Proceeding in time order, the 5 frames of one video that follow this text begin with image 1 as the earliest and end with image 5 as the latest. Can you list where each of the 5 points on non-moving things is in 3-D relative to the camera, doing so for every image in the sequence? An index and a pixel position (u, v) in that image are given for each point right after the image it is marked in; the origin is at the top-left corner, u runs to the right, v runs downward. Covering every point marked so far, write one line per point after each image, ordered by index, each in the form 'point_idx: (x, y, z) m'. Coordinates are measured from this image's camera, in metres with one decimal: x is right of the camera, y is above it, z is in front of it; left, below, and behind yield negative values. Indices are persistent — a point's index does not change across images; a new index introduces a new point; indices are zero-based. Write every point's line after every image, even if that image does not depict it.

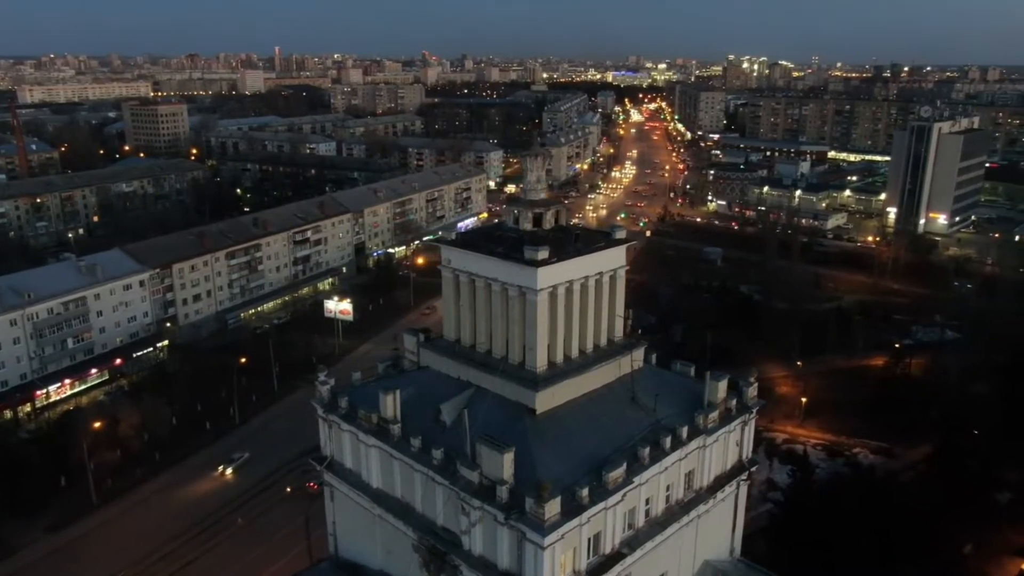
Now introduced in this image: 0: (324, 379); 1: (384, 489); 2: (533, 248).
0: (-2.3, -1.1, +9.8) m
1: (-1.5, -2.3, +9.2) m
2: (+0.2, +0.4, +8.3) m
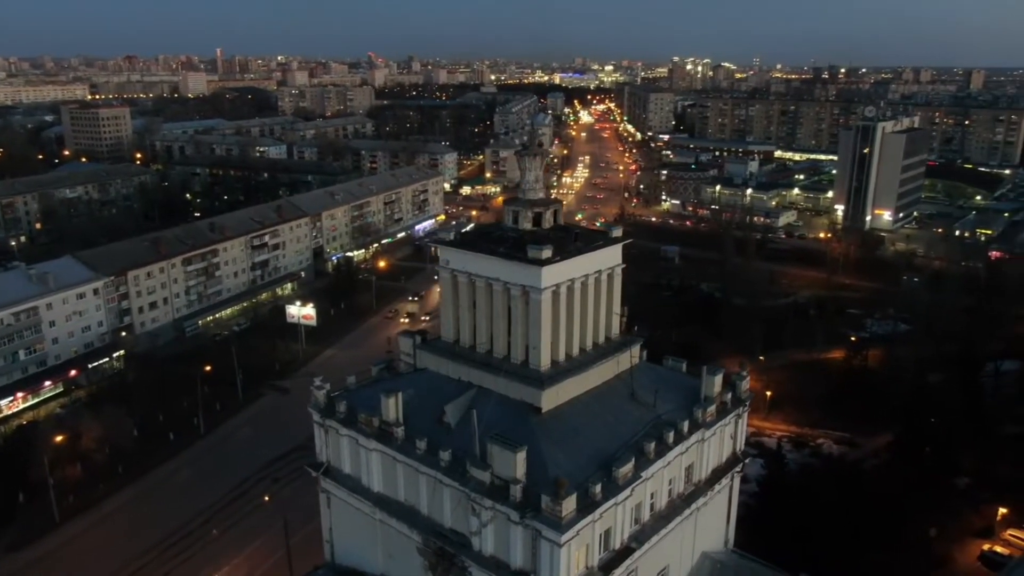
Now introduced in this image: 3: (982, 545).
0: (-2.4, -1.2, +9.7) m
1: (-1.4, -2.3, +9.1) m
2: (+0.3, +0.4, +8.3) m
3: (+10.1, -5.5, +17.1) m
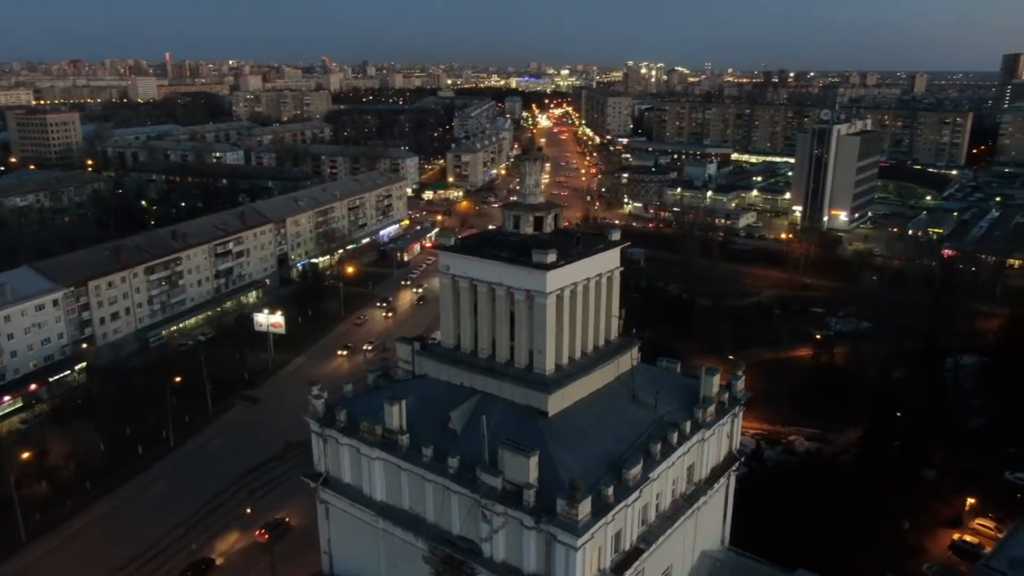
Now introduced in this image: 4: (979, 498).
0: (-2.3, -1.3, +9.5) m
1: (-1.4, -2.4, +9.0) m
2: (+0.3, +0.4, +8.3) m
3: (+9.7, -5.5, +17.6) m
4: (+11.3, -5.1, +19.2) m
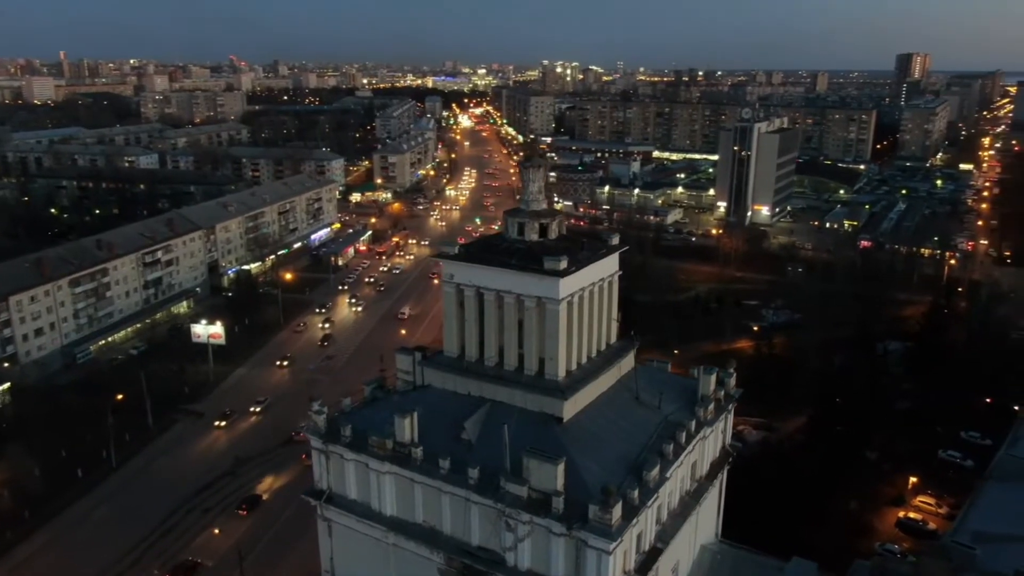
0: (-2.3, -1.4, +9.3) m
1: (-1.2, -2.5, +8.9) m
2: (+0.5, +0.3, +8.3) m
3: (+9.0, -5.3, +18.5) m
4: (+10.4, -4.8, +20.3) m
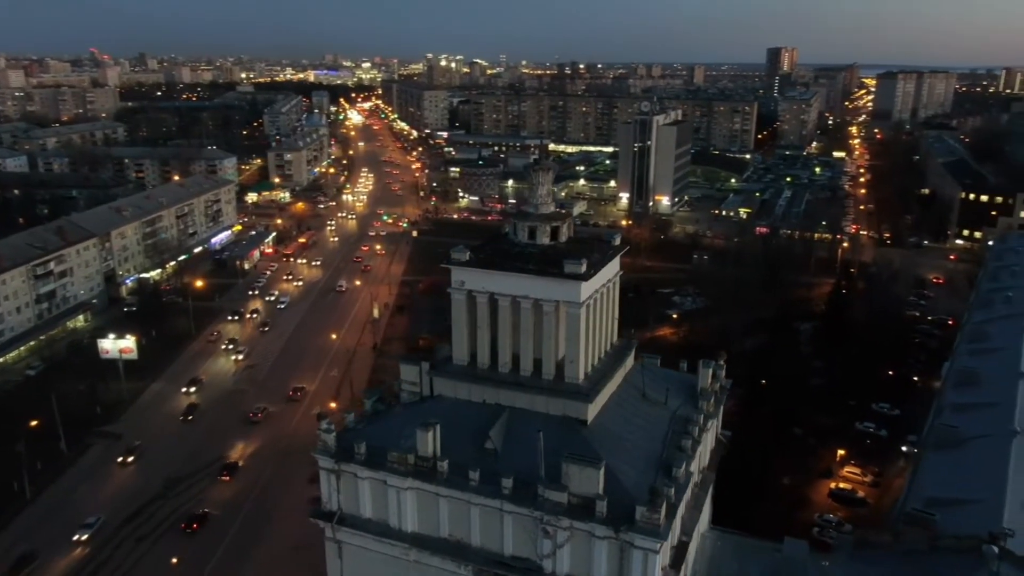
0: (-2.1, -1.6, +8.9) m
1: (-1.0, -2.6, +8.6) m
2: (+0.7, +0.3, +8.3) m
3: (+7.9, -4.9, +19.7) m
4: (+9.0, -4.4, +21.6) m
